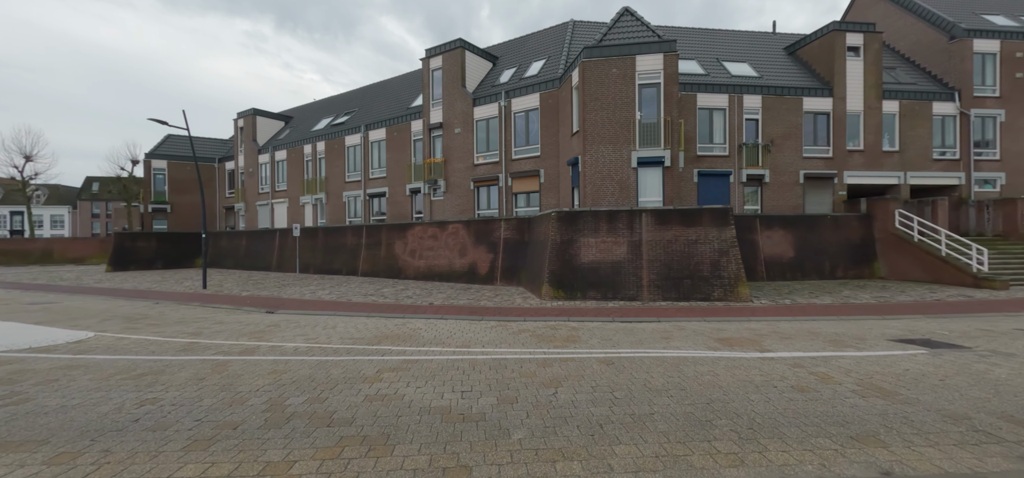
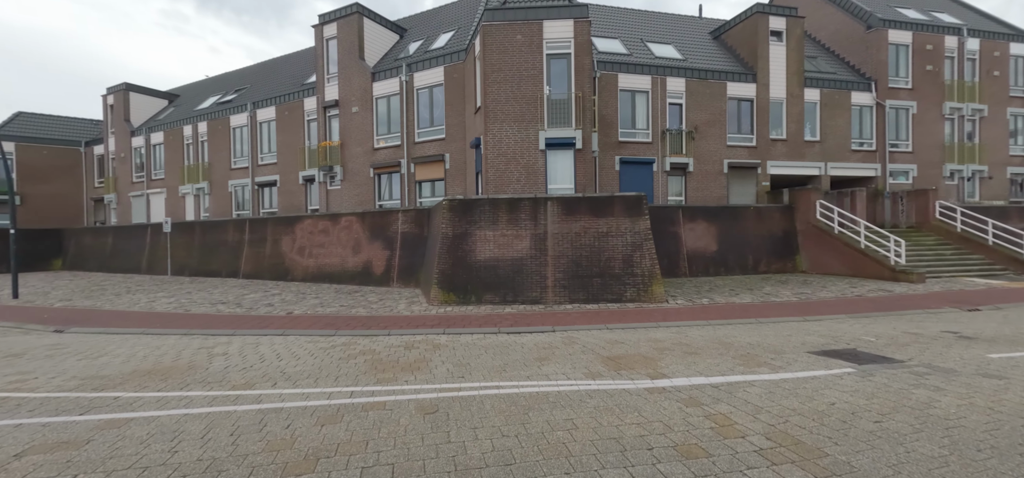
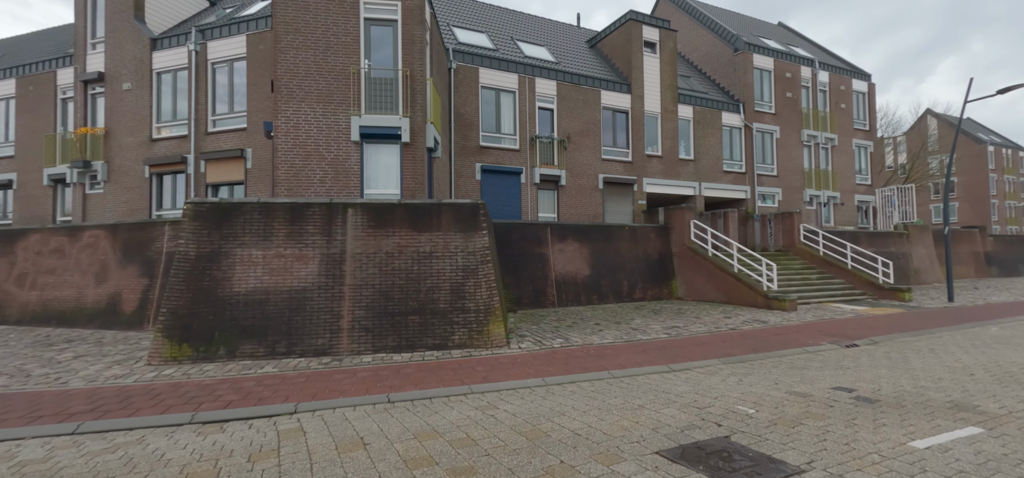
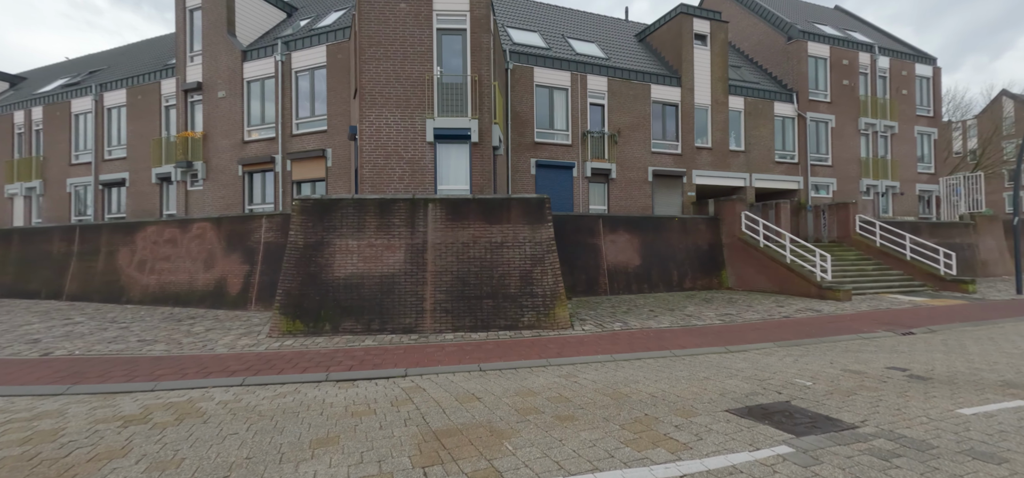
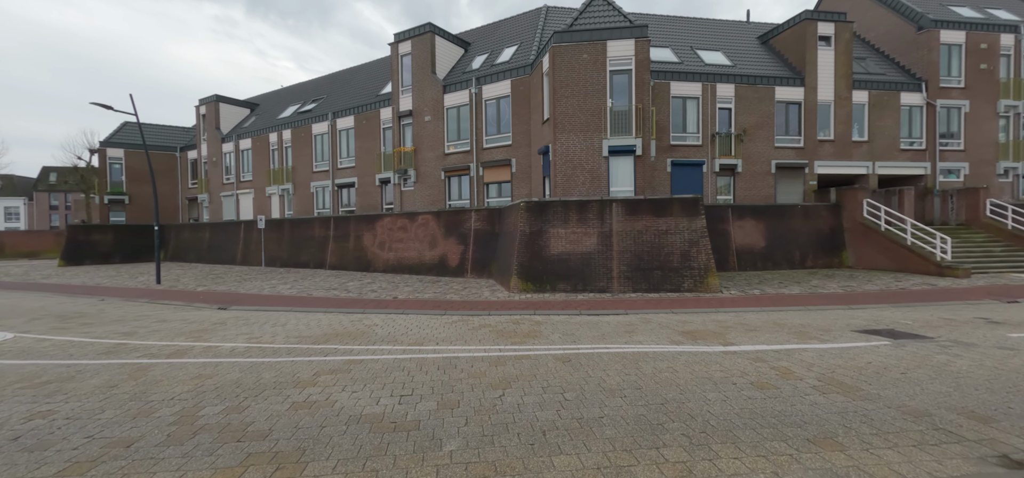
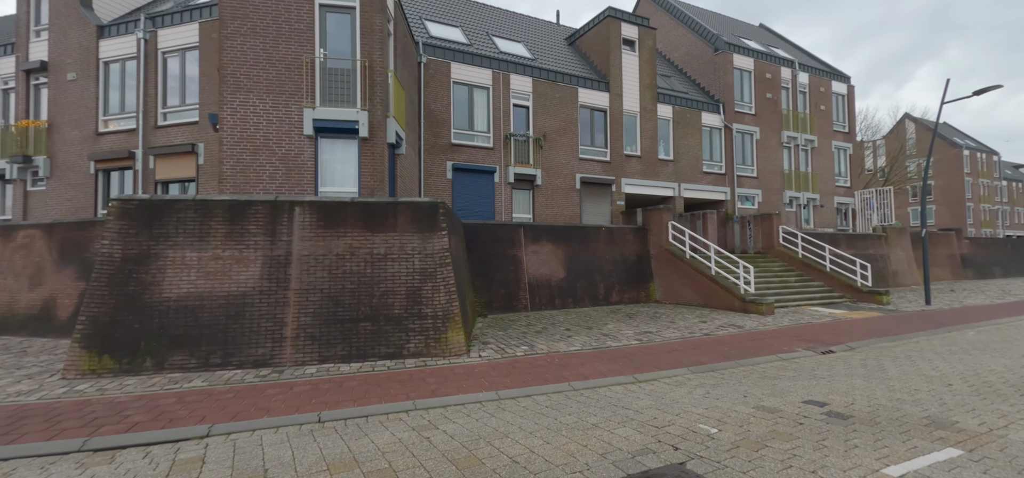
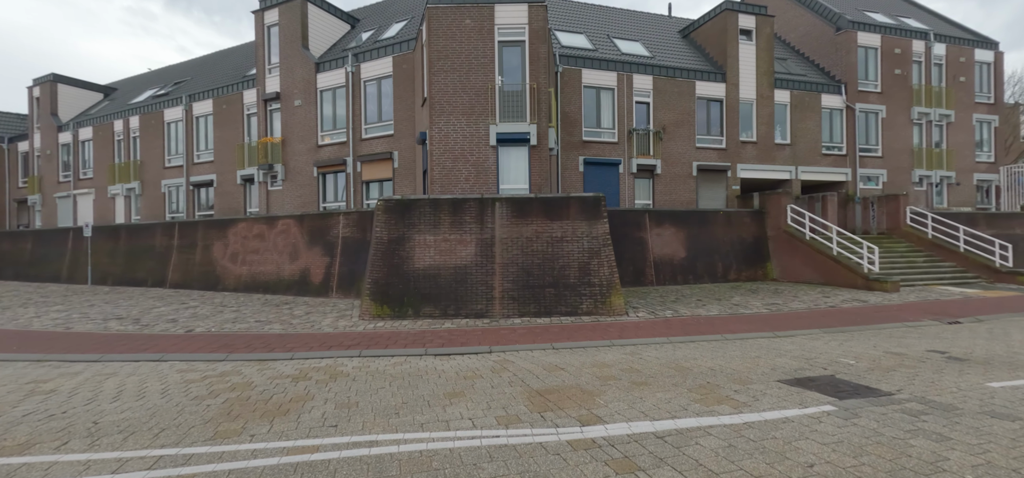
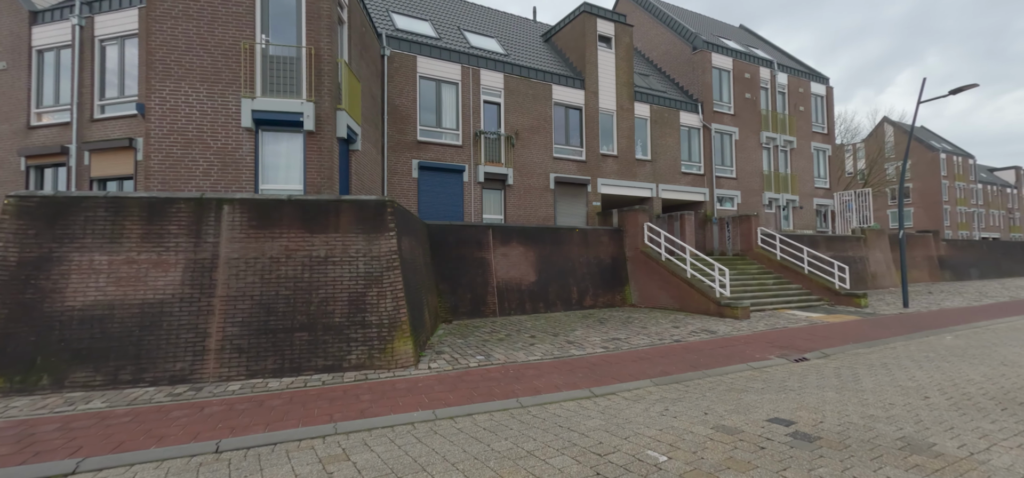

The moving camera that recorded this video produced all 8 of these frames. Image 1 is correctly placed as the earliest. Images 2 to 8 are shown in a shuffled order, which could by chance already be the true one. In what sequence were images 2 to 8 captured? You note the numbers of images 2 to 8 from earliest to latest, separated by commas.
5, 2, 7, 4, 3, 6, 8
